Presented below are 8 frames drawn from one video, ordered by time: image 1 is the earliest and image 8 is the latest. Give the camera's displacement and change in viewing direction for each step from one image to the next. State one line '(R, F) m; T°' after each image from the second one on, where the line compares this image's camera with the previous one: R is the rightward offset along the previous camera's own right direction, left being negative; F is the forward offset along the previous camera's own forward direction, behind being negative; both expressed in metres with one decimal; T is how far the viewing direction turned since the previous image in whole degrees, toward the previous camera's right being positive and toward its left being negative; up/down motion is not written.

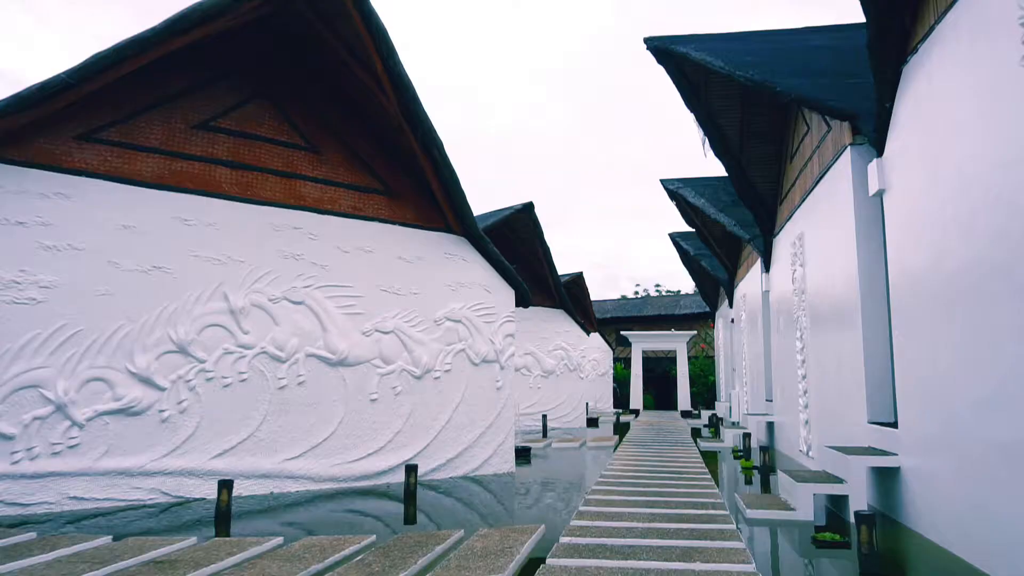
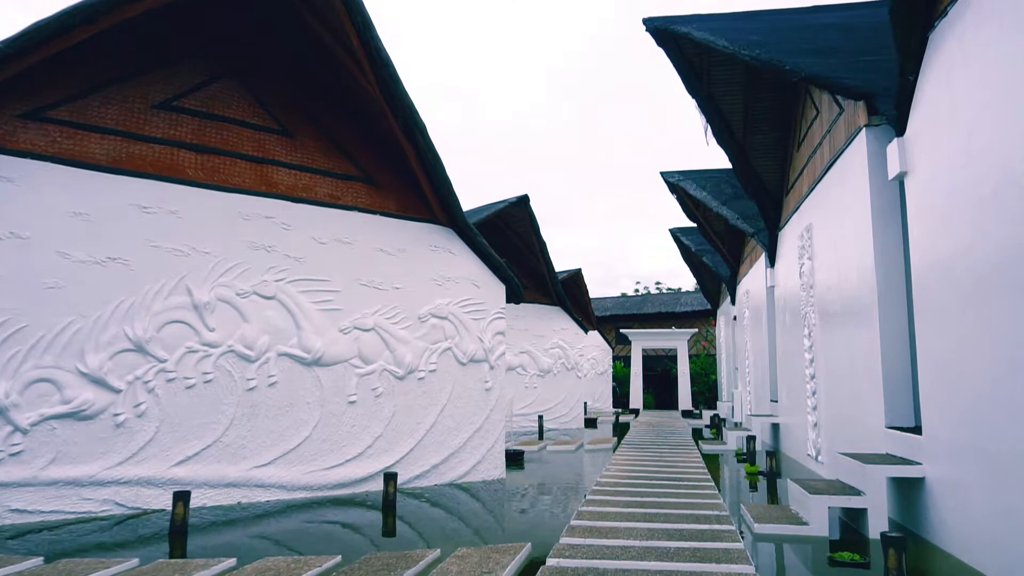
(+0.1, +0.5) m; 0°
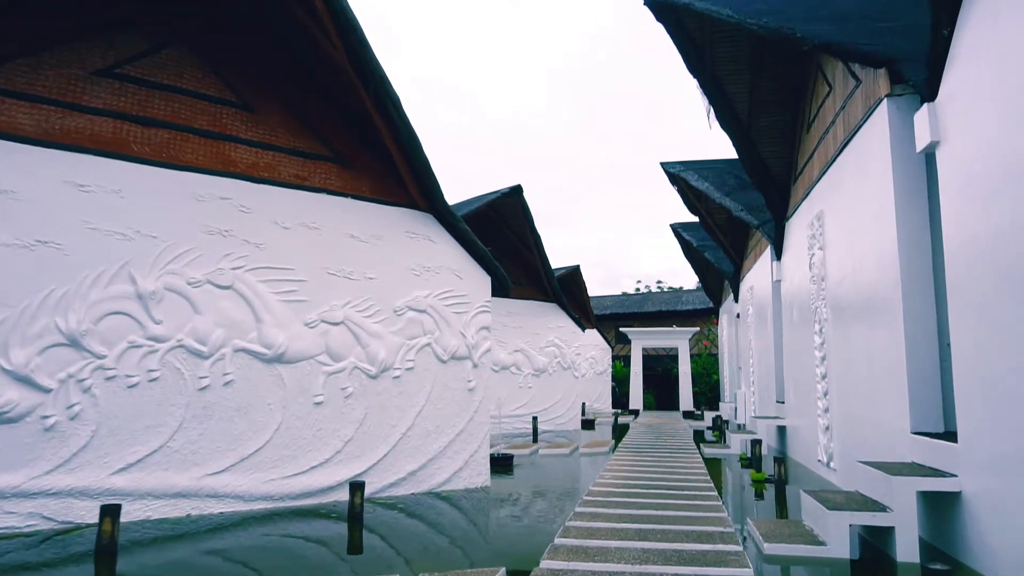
(+0.2, +0.6) m; 0°
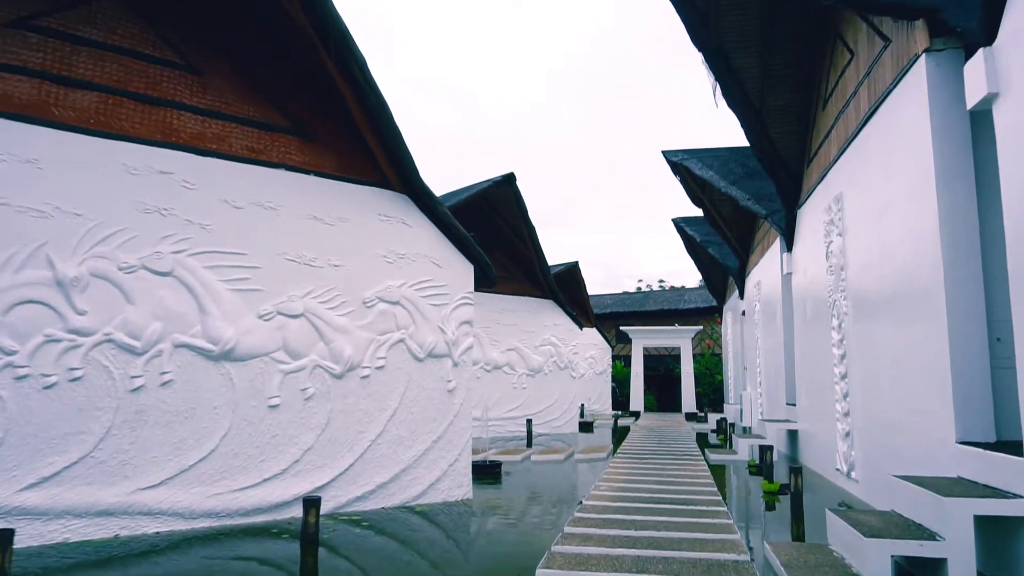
(+0.2, +0.8) m; 0°
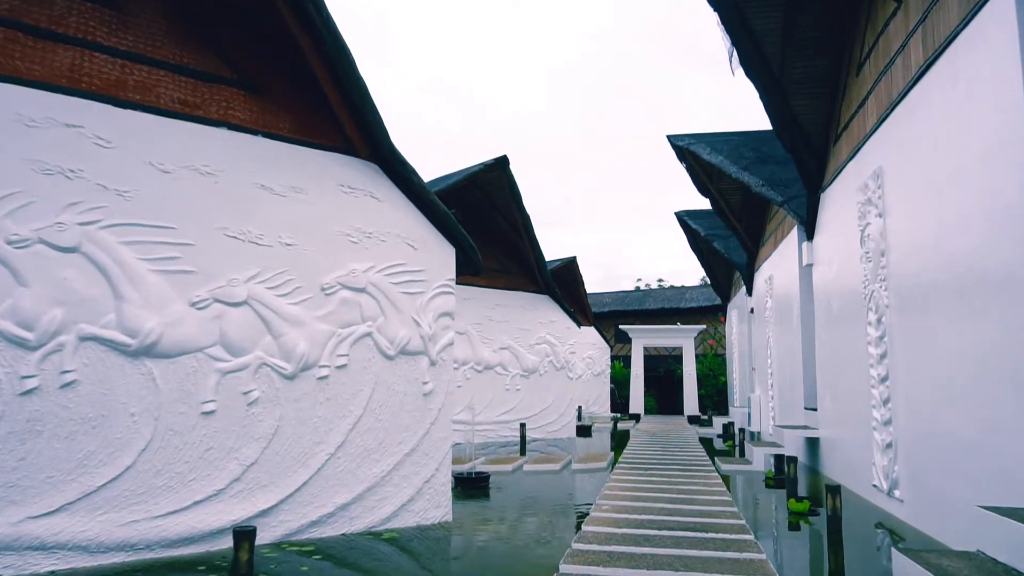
(+0.1, +1.0) m; 0°
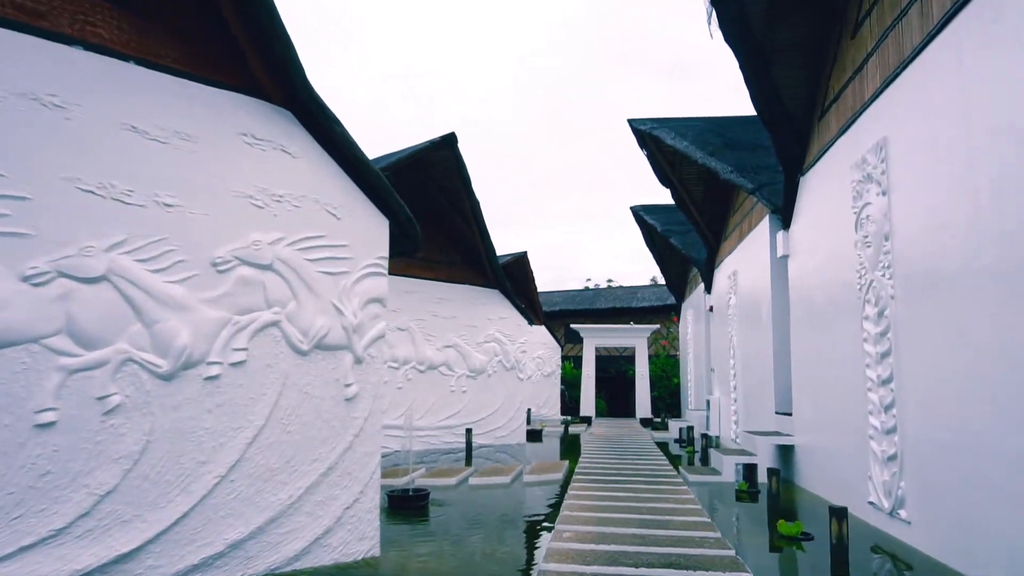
(0.0, +1.0) m; +4°
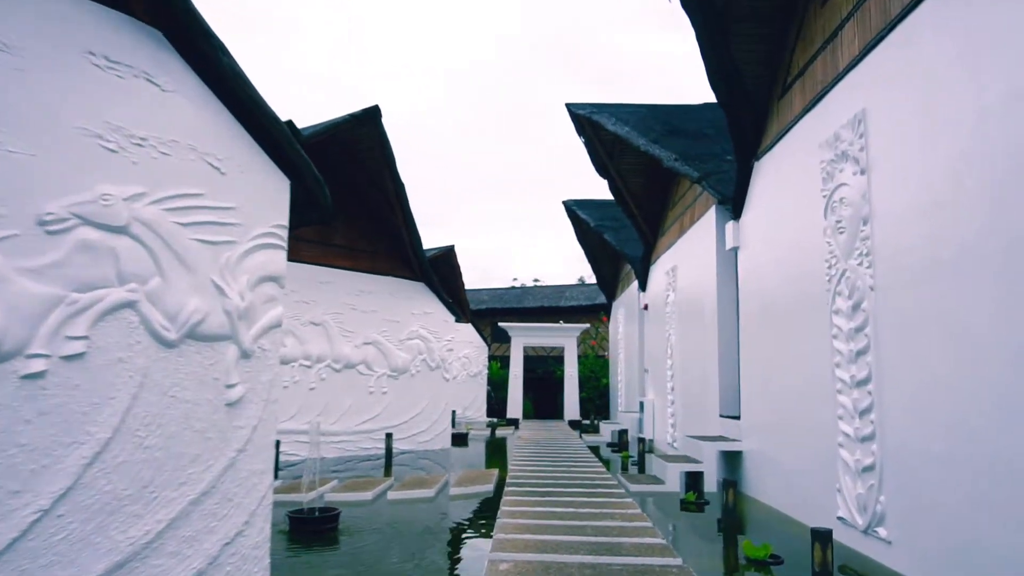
(0.0, +0.8) m; +6°
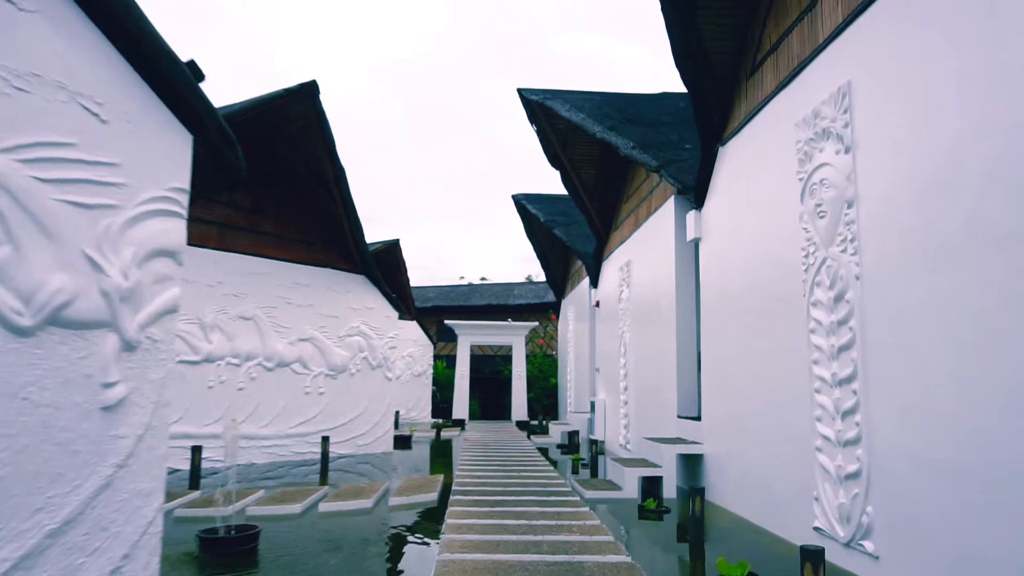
(0.0, +0.6) m; +4°
